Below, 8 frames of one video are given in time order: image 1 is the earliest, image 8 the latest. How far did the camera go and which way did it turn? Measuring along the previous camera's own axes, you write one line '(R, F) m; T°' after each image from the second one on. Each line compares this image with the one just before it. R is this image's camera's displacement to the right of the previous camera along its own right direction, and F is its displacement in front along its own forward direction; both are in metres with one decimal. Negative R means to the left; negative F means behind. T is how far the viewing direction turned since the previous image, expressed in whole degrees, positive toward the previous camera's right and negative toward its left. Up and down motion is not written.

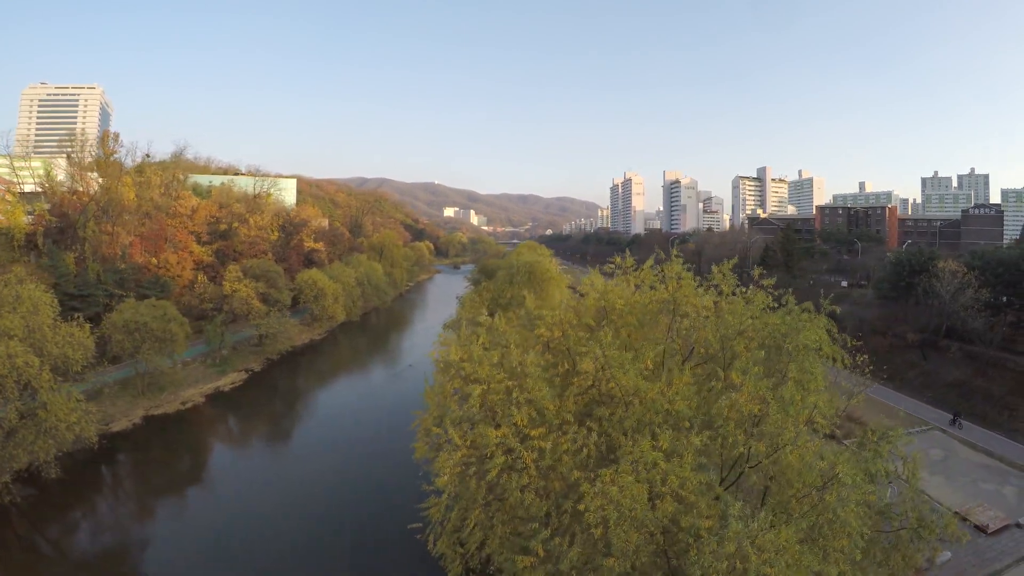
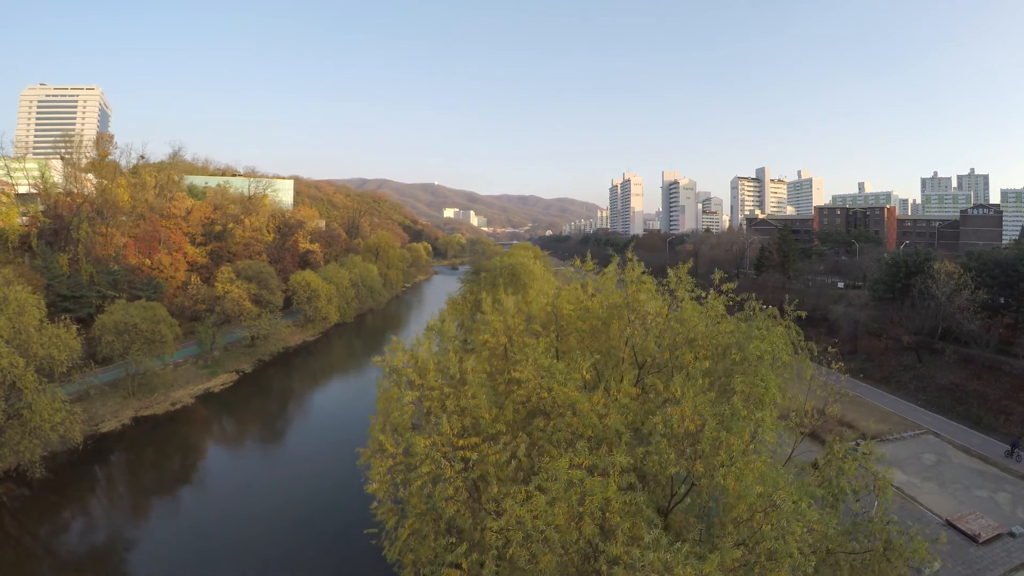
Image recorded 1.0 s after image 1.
(+0.5, +0.3) m; 0°
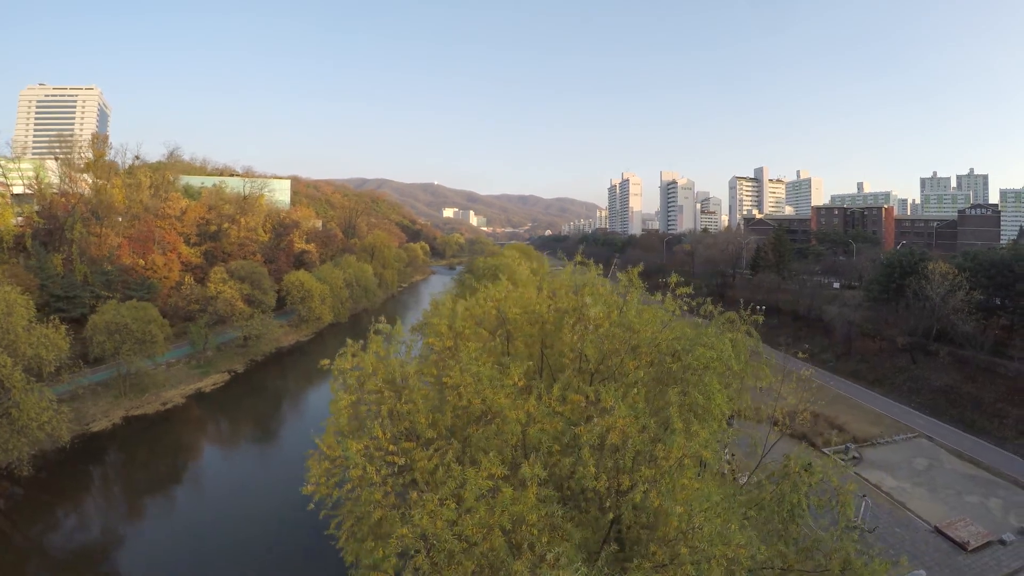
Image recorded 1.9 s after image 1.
(+0.4, +0.2) m; 0°
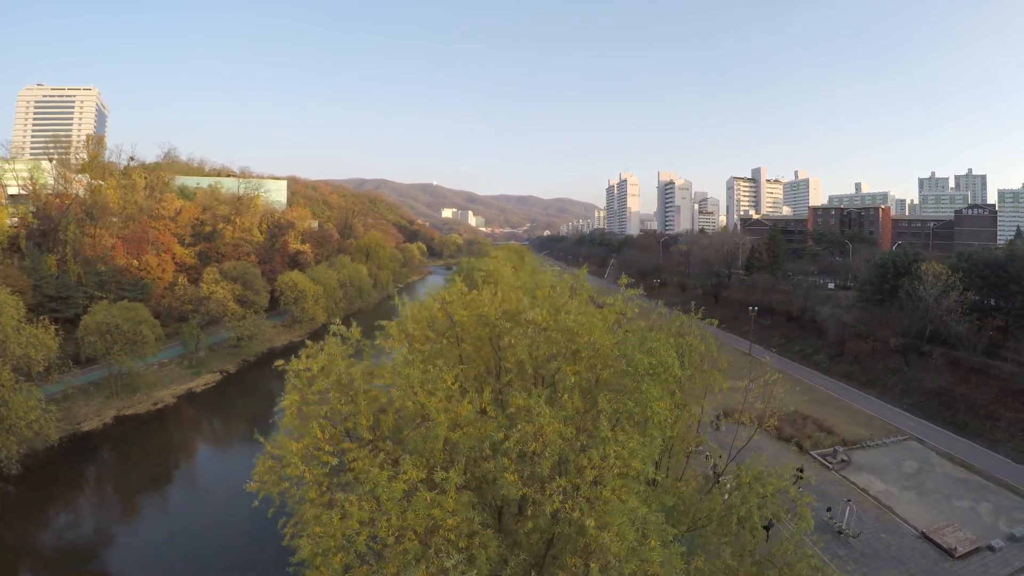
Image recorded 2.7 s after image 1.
(+0.4, +0.2) m; 0°
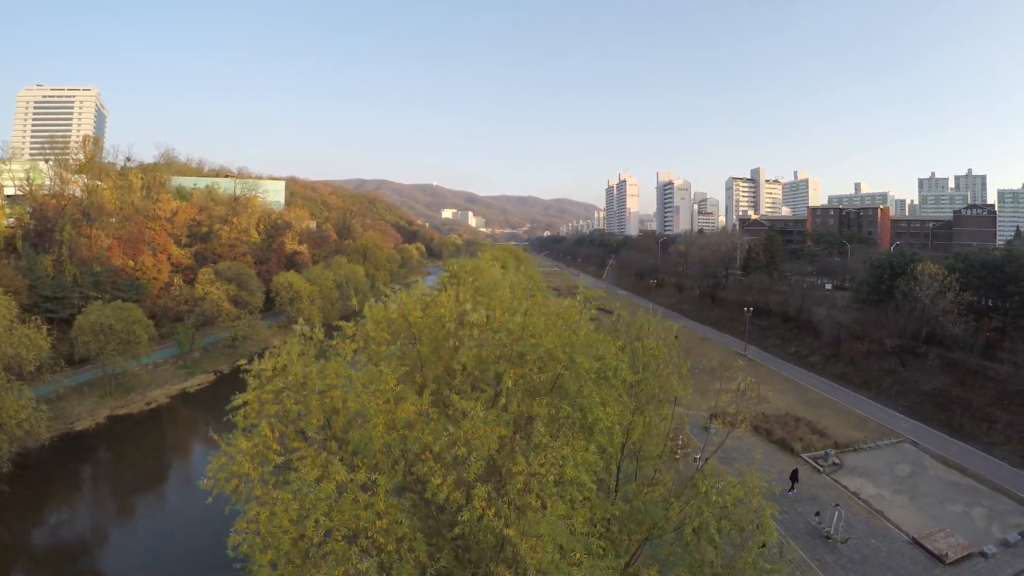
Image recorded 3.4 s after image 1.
(+0.3, +0.2) m; 0°
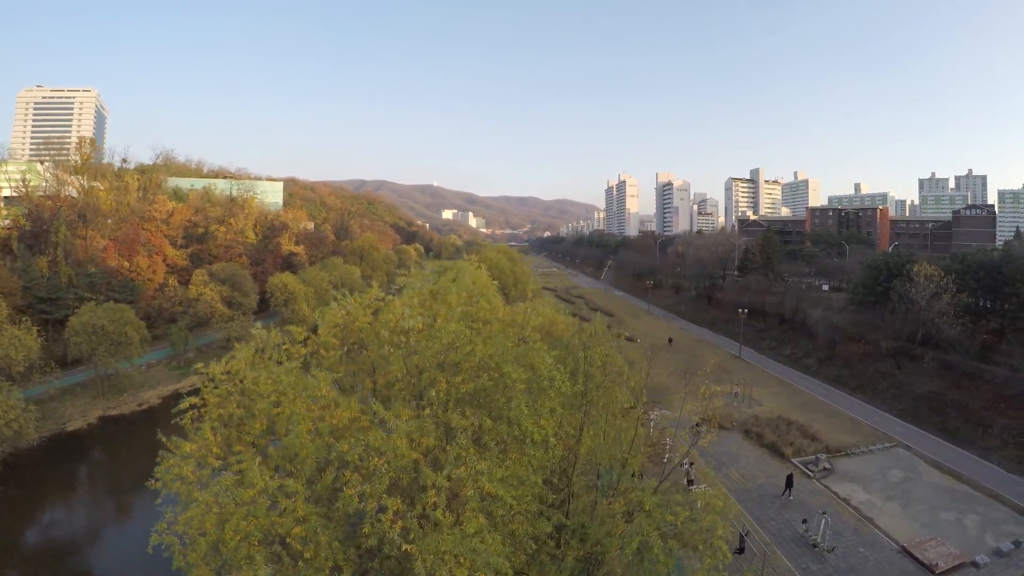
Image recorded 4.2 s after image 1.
(+0.4, +0.2) m; 0°
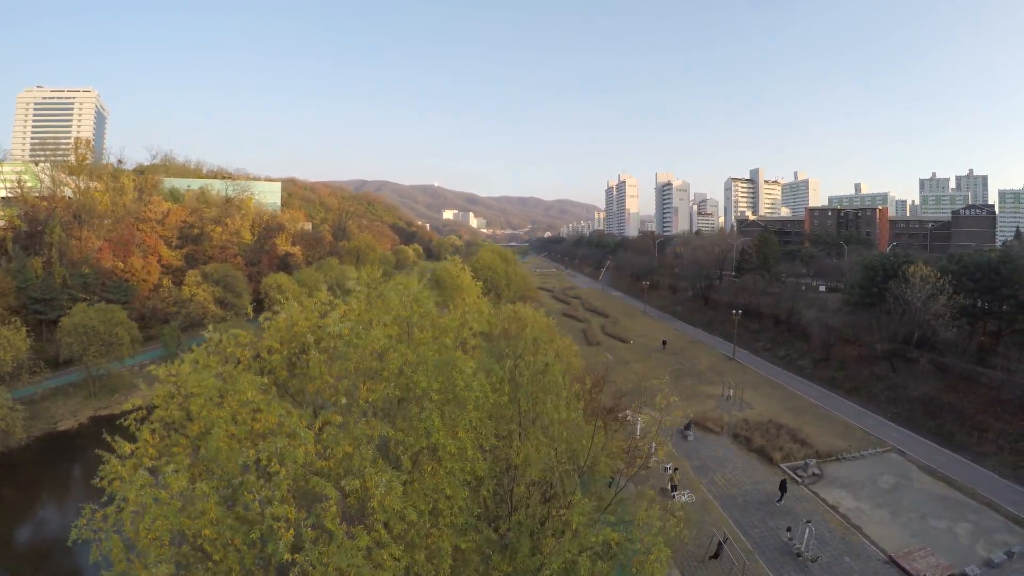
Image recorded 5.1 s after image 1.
(+0.5, +0.3) m; 0°
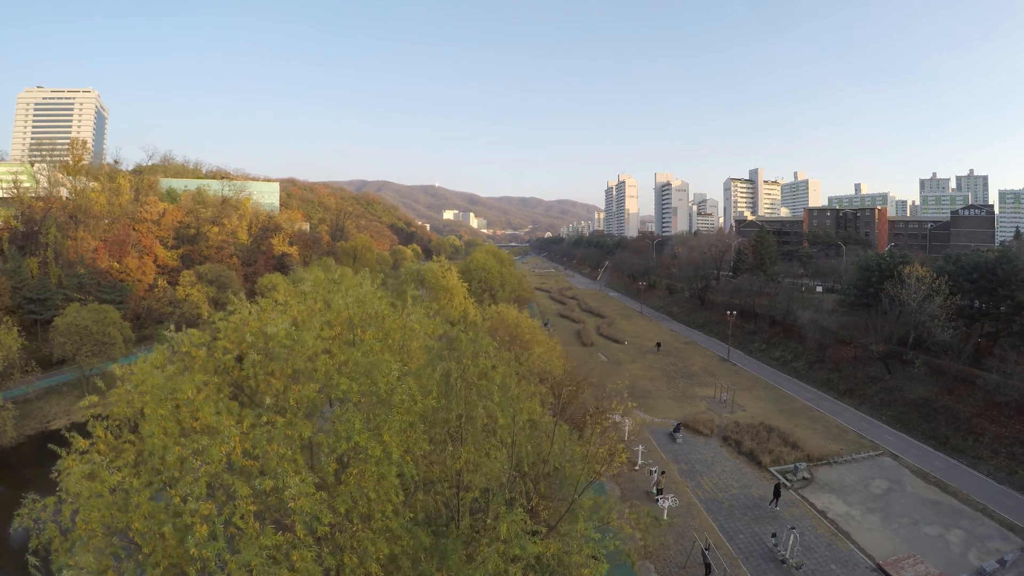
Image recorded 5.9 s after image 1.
(+0.4, +0.2) m; 0°
